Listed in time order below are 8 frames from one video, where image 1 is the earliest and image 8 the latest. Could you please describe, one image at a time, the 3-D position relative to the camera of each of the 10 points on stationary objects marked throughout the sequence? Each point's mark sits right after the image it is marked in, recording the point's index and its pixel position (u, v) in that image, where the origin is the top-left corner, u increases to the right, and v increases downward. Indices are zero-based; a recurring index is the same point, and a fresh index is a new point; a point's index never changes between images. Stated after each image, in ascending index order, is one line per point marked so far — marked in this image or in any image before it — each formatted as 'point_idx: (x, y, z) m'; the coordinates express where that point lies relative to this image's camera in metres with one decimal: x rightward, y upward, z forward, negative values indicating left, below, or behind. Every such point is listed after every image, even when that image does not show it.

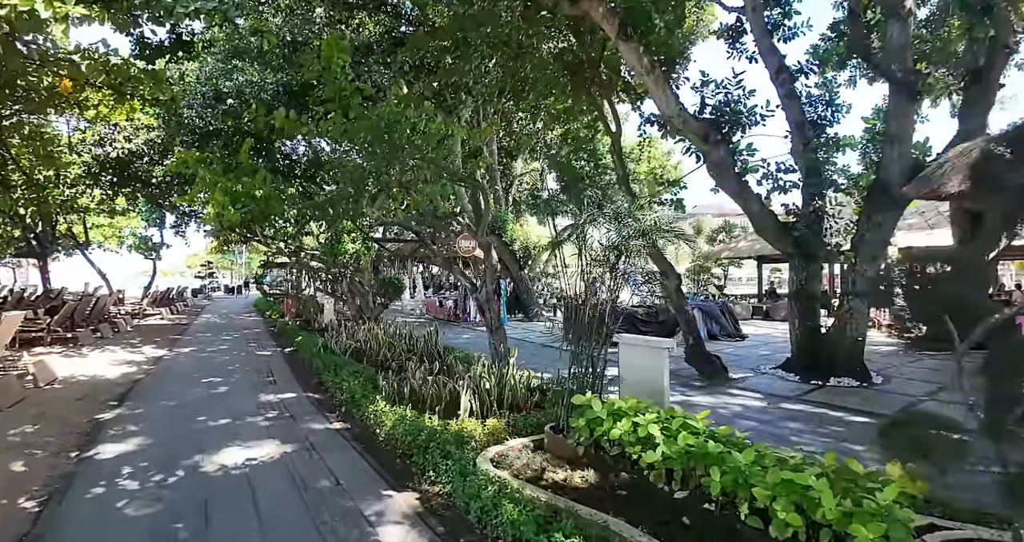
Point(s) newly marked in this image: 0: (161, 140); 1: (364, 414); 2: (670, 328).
0: (-7.2, +2.7, +10.2) m
1: (-1.3, -1.2, +4.2) m
2: (+3.0, -1.1, +9.2) m
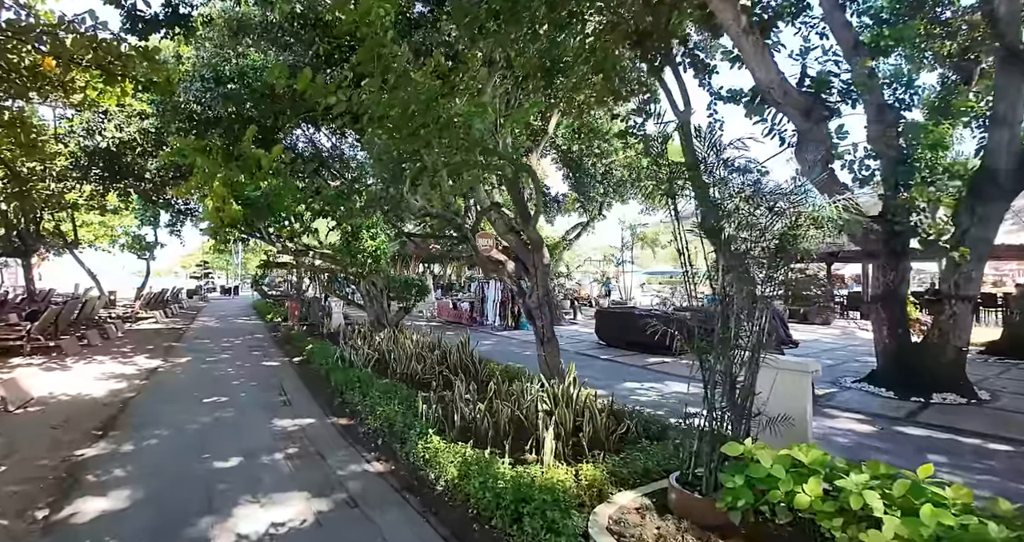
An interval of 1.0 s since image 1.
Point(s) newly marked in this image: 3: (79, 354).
0: (-6.7, +2.7, +9.3) m
1: (-0.7, -1.2, +3.3) m
2: (+3.5, -1.1, +8.4) m
3: (-6.2, -1.2, +7.0) m
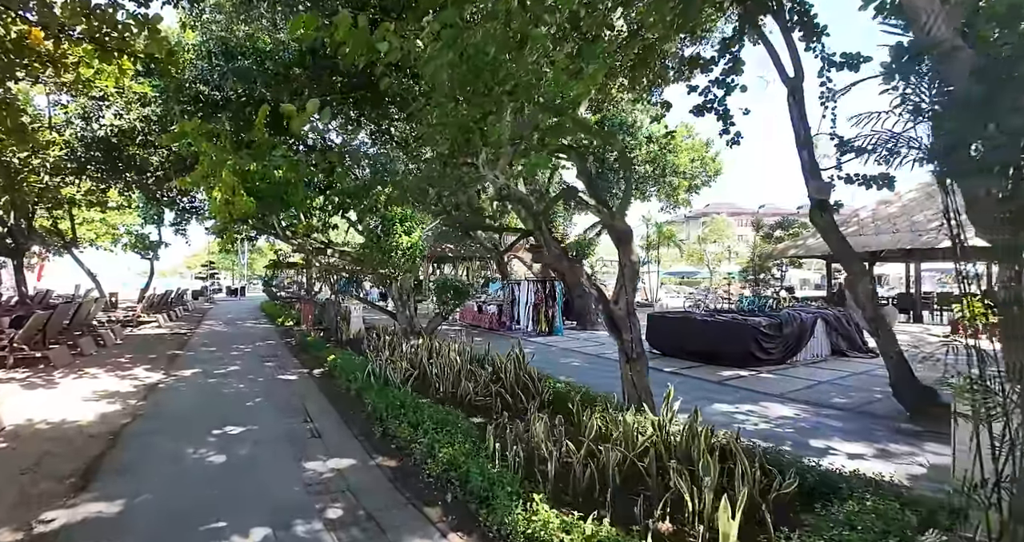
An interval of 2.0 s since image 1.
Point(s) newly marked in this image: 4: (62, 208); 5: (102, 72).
0: (-6.0, +2.7, +8.4) m
1: (0.0, -1.2, +2.4) m
2: (+4.2, -1.1, +7.4) m
3: (-5.5, -1.2, +6.1) m
4: (-11.0, +1.6, +12.1) m
5: (-6.2, +3.0, +7.5) m
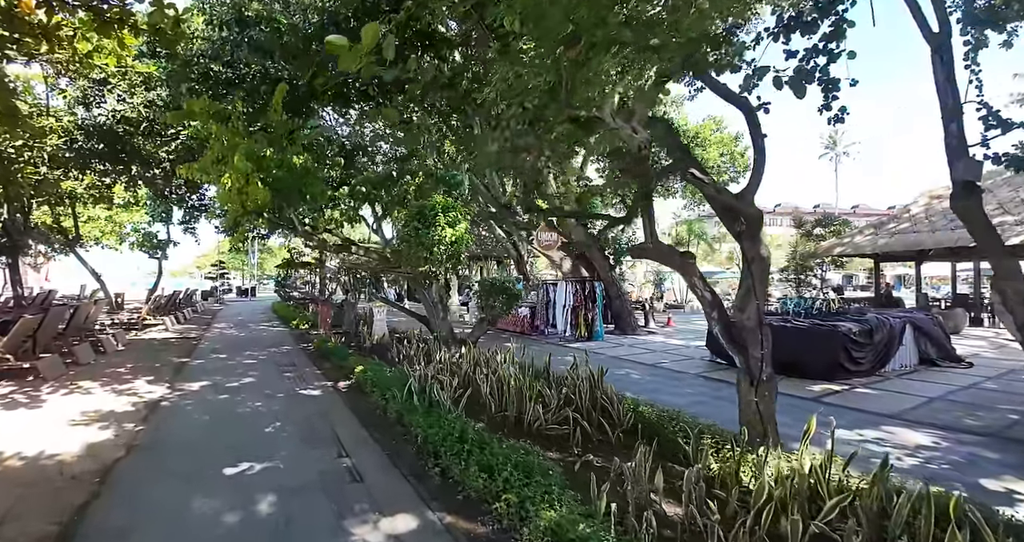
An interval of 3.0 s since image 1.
0: (-5.4, +2.7, +7.6) m
1: (+0.5, -1.2, +1.5) m
2: (+4.8, -1.1, +6.5) m
3: (-4.9, -1.2, +5.4) m
4: (-10.3, +1.6, +11.4) m
5: (-5.6, +3.0, +6.7) m
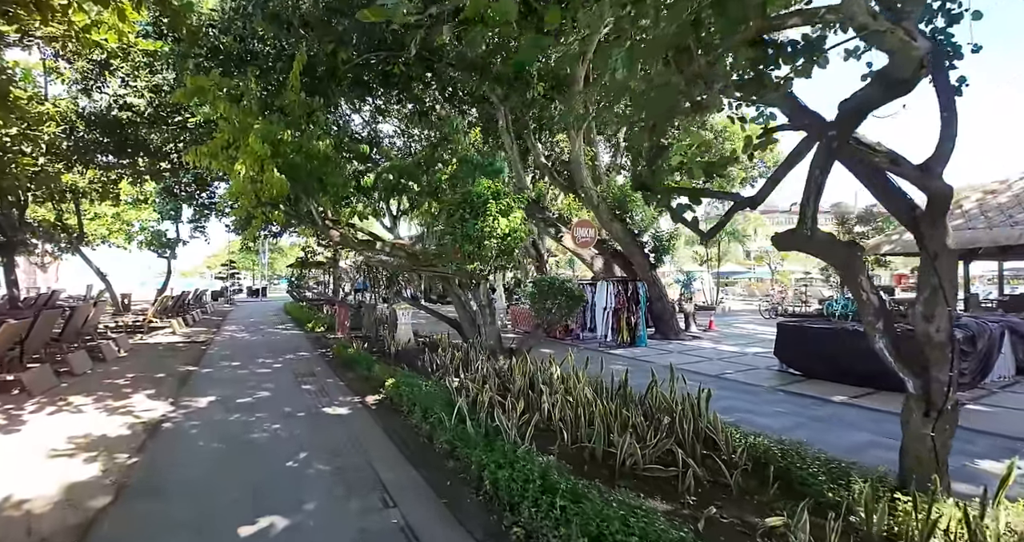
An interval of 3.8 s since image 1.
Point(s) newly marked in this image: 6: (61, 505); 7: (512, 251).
0: (-4.8, +2.7, +6.9) m
1: (+1.0, -1.2, +0.8) m
2: (+5.4, -1.1, +5.7) m
3: (-4.4, -1.1, +4.7) m
4: (-9.7, +1.6, +10.8) m
5: (-5.0, +3.0, +6.0) m
6: (-2.4, -1.3, +2.7) m
7: (-0.1, +0.3, +5.0) m
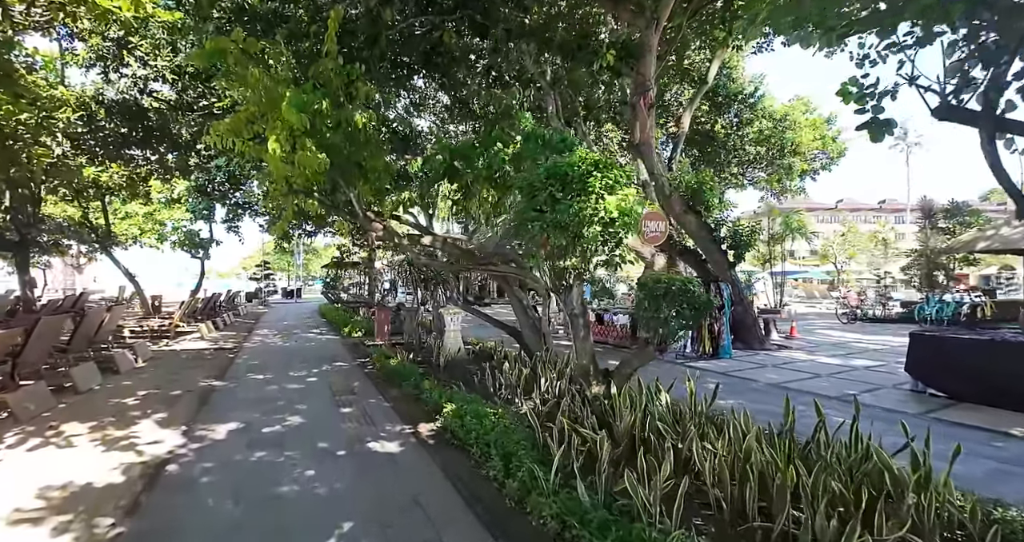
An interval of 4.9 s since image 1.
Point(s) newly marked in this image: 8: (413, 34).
0: (-4.0, +2.7, +6.1) m
1: (+1.5, -1.2, -0.3) m
2: (+6.1, -1.1, +4.3) m
3: (-3.7, -1.1, +3.9) m
4: (-8.7, +1.6, +10.3) m
5: (-4.2, +3.0, +5.3) m
6: (-1.8, -1.2, +1.8) m
7: (+0.6, +0.3, +4.0) m
8: (-1.1, +2.7, +5.6) m
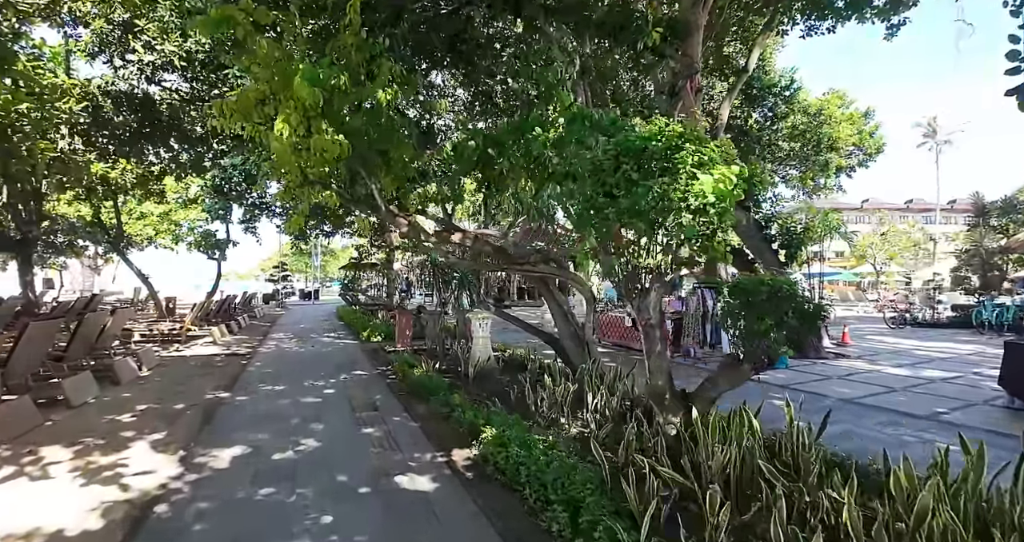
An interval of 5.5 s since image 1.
0: (-3.6, +2.7, +5.7) m
1: (+1.7, -1.2, -1.0) m
2: (+6.5, -1.1, +3.6) m
3: (-3.4, -1.1, +3.4) m
4: (-8.2, +1.5, +10.0) m
5: (-3.9, +3.0, +4.8) m
6: (-1.5, -1.2, +1.2) m
7: (+0.9, +0.3, +3.4) m
8: (-0.7, +2.7, +5.1) m
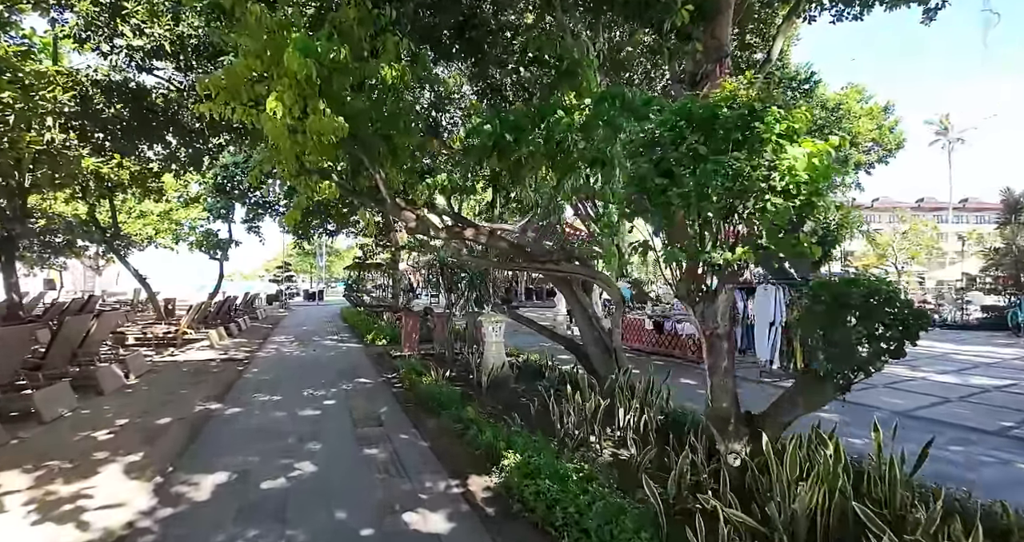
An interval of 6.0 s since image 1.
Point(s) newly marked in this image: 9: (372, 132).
0: (-3.4, +2.7, +5.2) m
1: (+1.8, -1.1, -1.4) m
2: (+6.6, -1.1, +3.0) m
3: (-3.2, -1.1, +3.0) m
4: (-7.9, +1.5, +9.6) m
5: (-3.7, +3.0, +4.4) m
6: (-1.4, -1.2, +0.8) m
7: (+1.1, +0.3, +2.9) m
8: (-0.6, +2.7, +4.7) m
9: (-1.0, +1.1, +3.7) m
